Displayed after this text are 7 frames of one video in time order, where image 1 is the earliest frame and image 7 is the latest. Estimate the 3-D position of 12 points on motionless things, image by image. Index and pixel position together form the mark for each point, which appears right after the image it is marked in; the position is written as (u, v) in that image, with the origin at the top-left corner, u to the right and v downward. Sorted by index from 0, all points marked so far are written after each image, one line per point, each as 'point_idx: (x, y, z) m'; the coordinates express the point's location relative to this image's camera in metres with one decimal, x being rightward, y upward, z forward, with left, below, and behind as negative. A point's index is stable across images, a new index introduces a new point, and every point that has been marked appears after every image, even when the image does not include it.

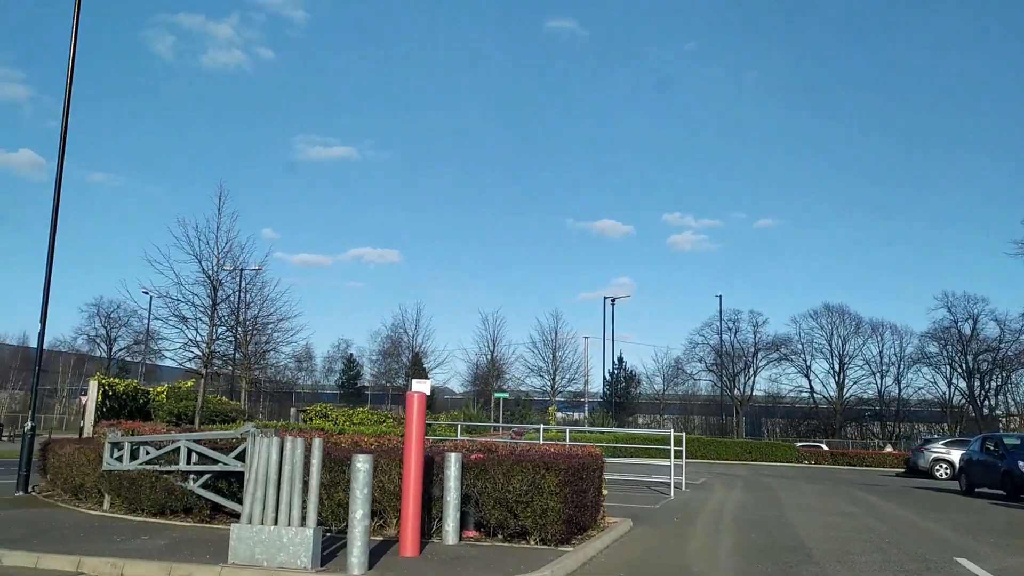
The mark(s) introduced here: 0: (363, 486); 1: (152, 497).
0: (-1.3, -1.7, +7.7) m
1: (-4.8, -2.8, +11.9) m
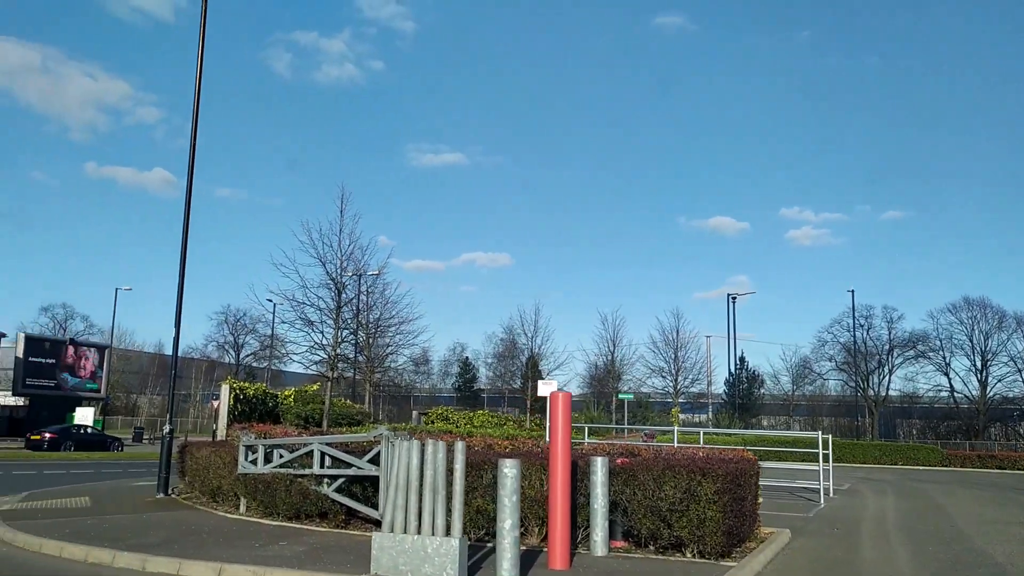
0: (0.0, -1.7, +7.1) m
1: (-3.0, -2.8, +11.7) m
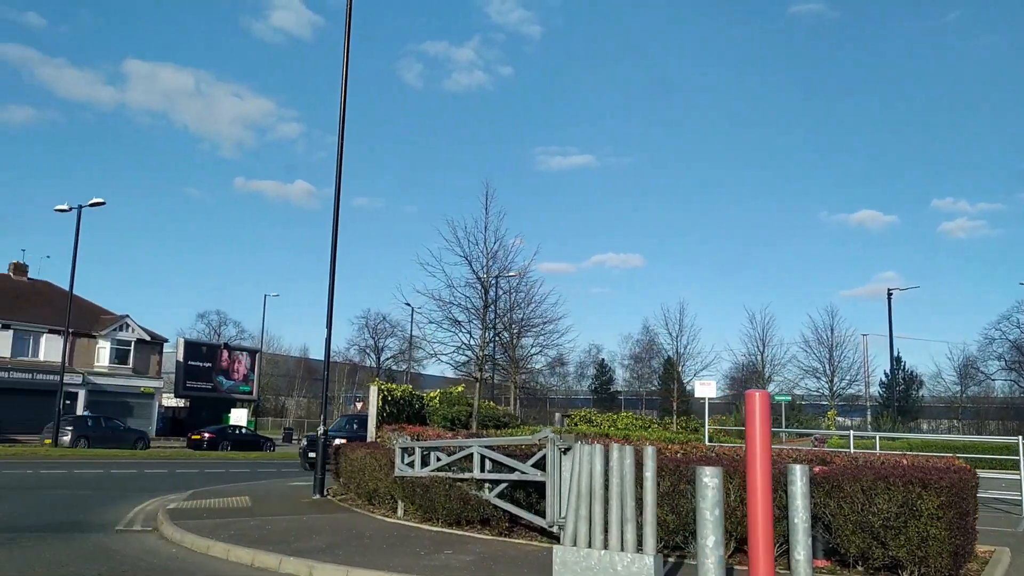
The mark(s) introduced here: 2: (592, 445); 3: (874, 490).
0: (+1.4, -1.6, +6.3) m
1: (-0.8, -2.8, +11.2) m
2: (+0.6, -1.2, +7.0) m
3: (+3.2, -1.8, +7.8) m
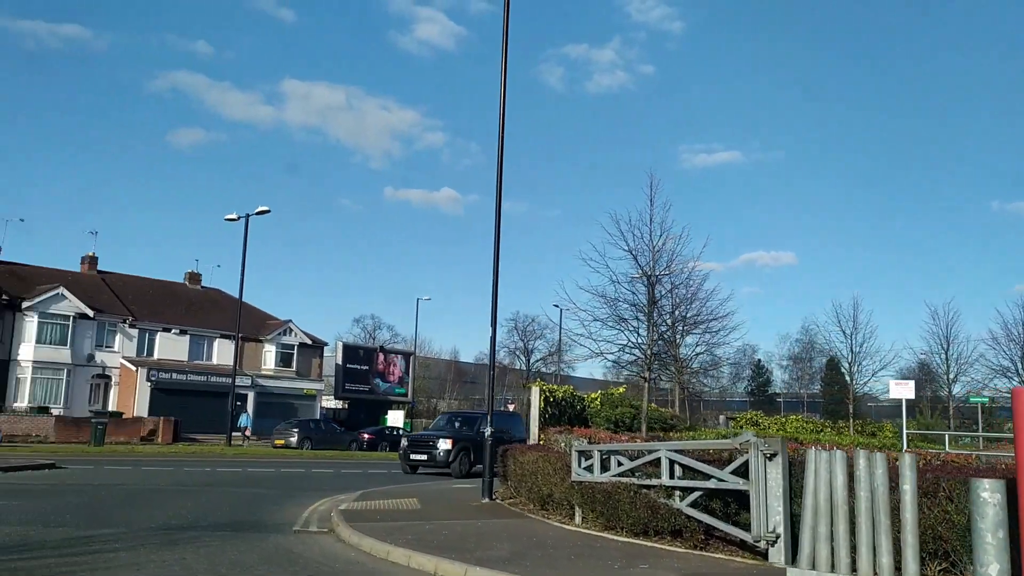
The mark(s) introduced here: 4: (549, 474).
0: (+2.8, -1.4, +5.2) m
1: (+1.4, -2.7, +10.4) m
2: (+2.2, -1.1, +6.0) m
3: (+4.8, -1.6, +6.4) m
4: (+0.5, -2.7, +12.7) m
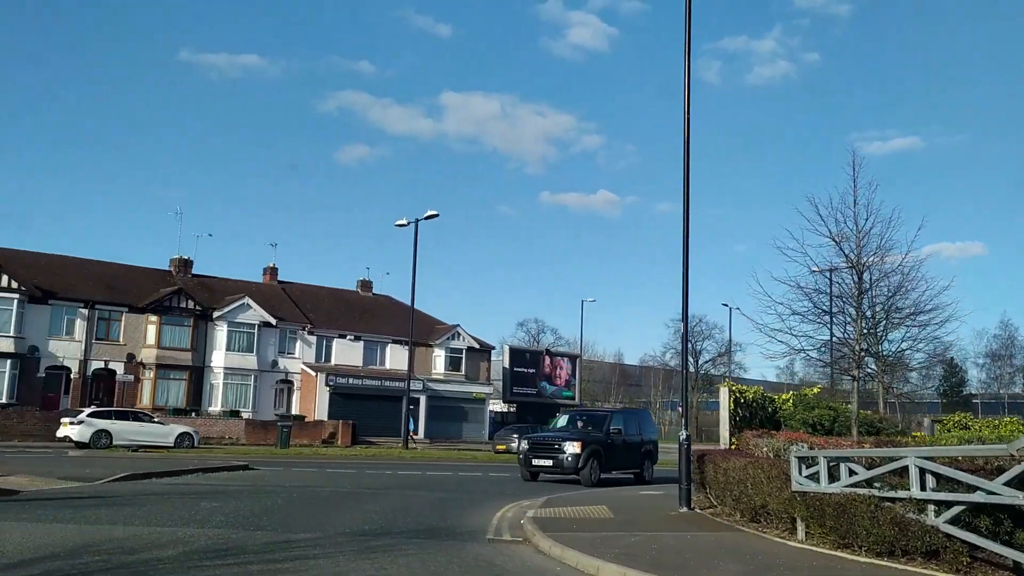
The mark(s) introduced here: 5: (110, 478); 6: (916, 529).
0: (+4.1, -1.2, +3.7) m
1: (+3.7, -2.5, +9.1) m
2: (+3.6, -0.9, +4.6) m
3: (+6.3, -1.3, +4.5) m
4: (+3.2, -2.5, +11.5) m
5: (-7.8, -3.7, +17.1) m
6: (+4.0, -2.4, +8.7) m
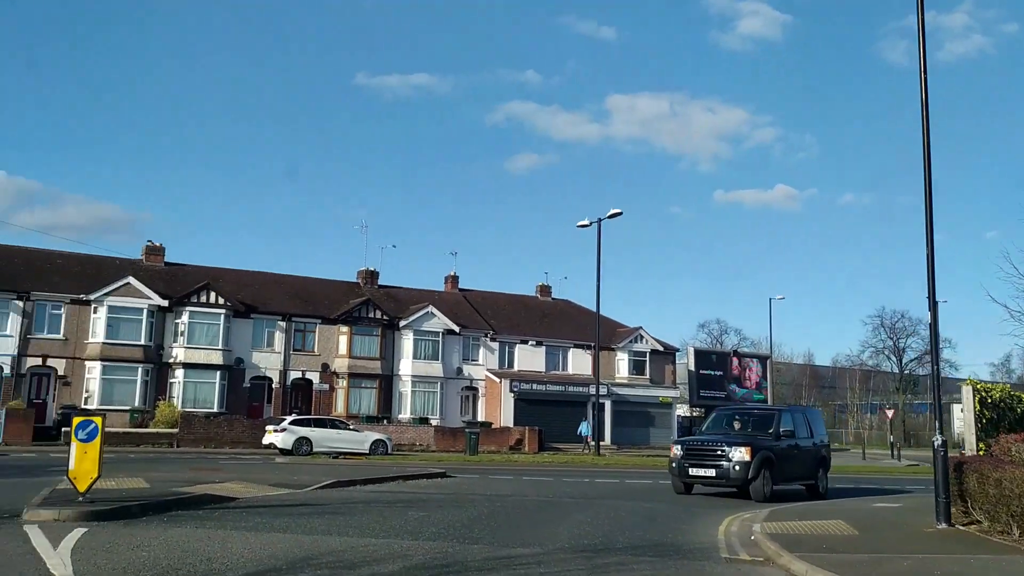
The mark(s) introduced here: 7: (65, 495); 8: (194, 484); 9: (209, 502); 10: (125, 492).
0: (+5.3, -0.9, +1.7) m
1: (+5.9, -2.2, +7.1) m
2: (+4.9, -0.6, +2.8) m
3: (+7.6, -0.9, +2.2) m
4: (+5.9, -2.3, +9.6) m
5: (-3.8, -3.8, +17.2) m
6: (+6.1, -2.1, +6.7) m
7: (-6.2, -2.9, +12.3) m
8: (-5.6, -3.5, +15.7) m
9: (-4.6, -3.3, +13.6) m
10: (-5.8, -3.1, +13.3) m
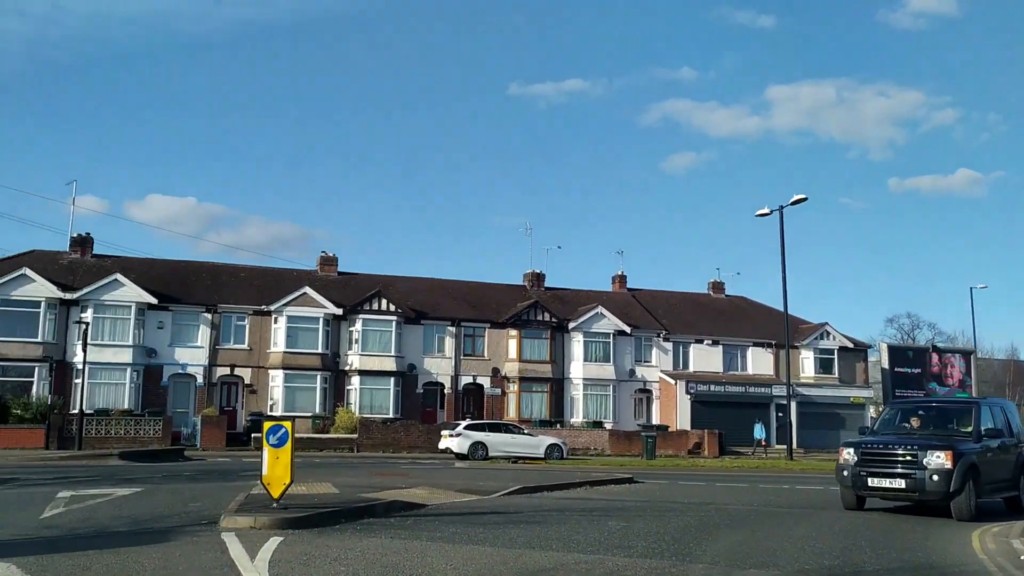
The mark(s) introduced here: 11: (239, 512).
0: (+5.9, -0.4, -0.5) m
1: (+7.6, -1.8, +4.7) m
2: (+5.7, -0.2, +0.6) m
3: (+8.3, -0.4, -0.4) m
4: (+8.0, -1.8, +7.1) m
5: (-0.2, -3.7, +16.3) m
6: (+7.6, -1.6, +4.2) m
7: (-3.4, -2.9, +11.9) m
8: (-2.2, -3.5, +15.2) m
9: (-1.6, -3.2, +12.9) m
10: (-2.8, -3.1, +12.8) m
11: (-3.4, -2.8, +11.0) m
